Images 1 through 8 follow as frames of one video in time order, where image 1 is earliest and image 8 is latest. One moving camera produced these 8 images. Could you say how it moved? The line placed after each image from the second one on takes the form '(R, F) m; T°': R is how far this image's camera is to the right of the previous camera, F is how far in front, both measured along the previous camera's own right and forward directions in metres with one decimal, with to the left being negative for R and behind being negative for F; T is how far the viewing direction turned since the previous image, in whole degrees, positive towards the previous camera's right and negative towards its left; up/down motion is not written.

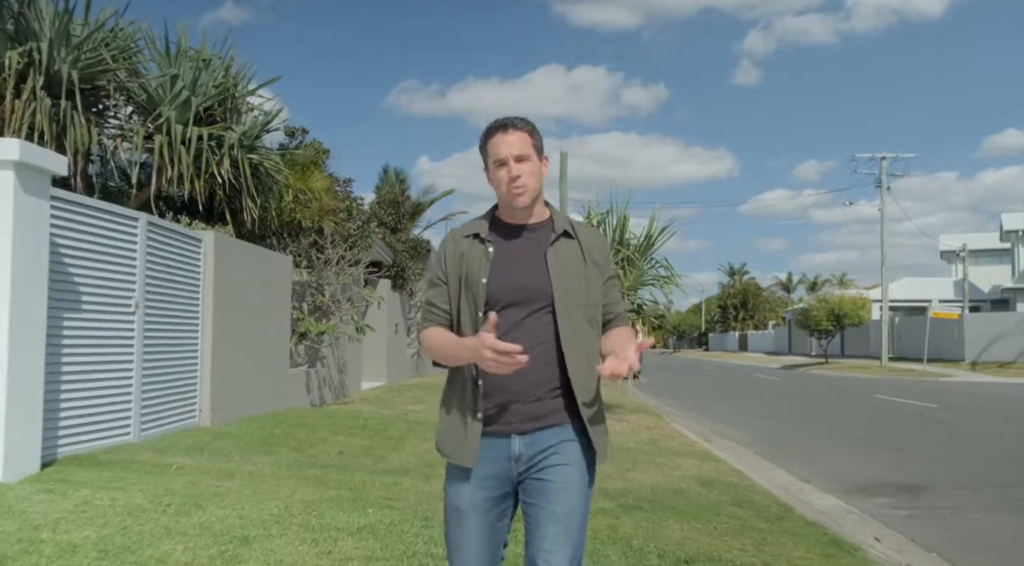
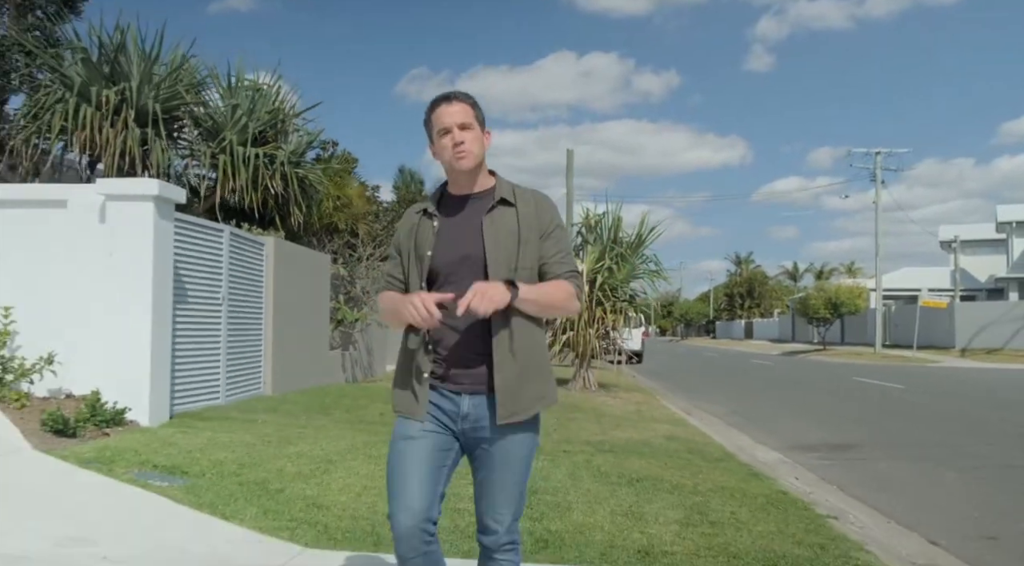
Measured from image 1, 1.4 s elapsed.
(+0.1, -1.7) m; -1°
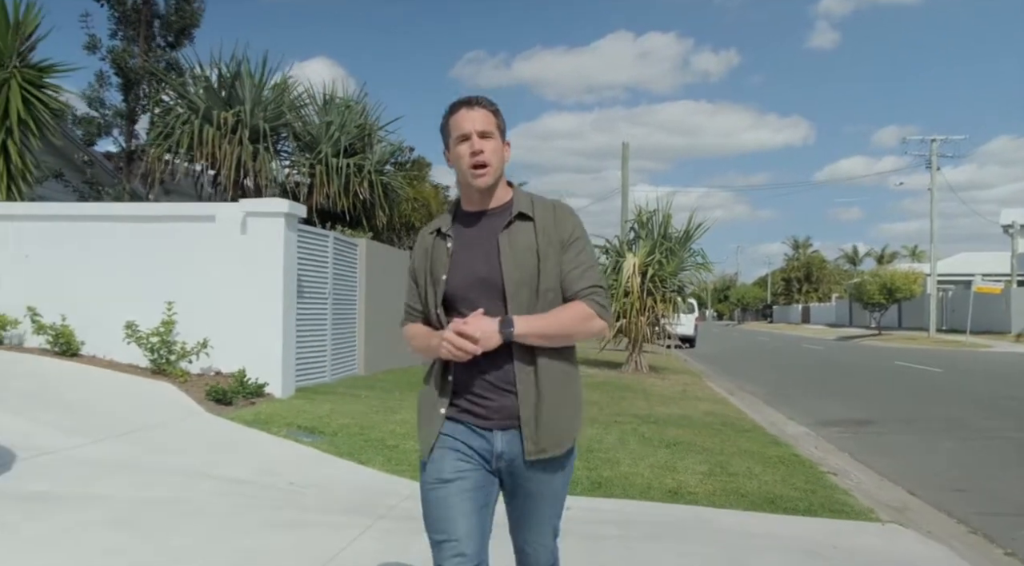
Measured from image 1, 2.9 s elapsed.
(0.0, -1.4) m; -4°
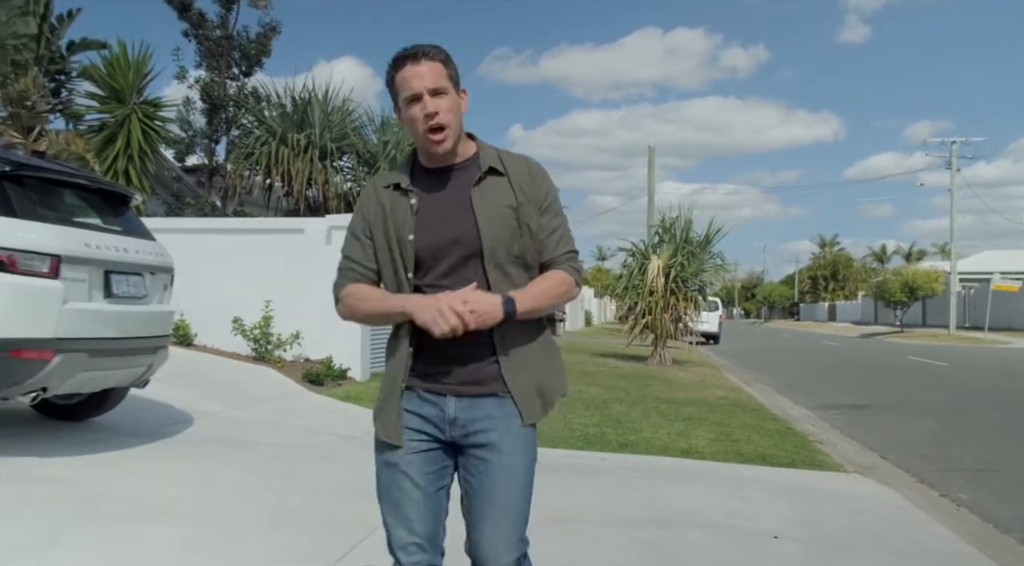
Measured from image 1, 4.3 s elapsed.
(-0.2, -1.5) m; -2°
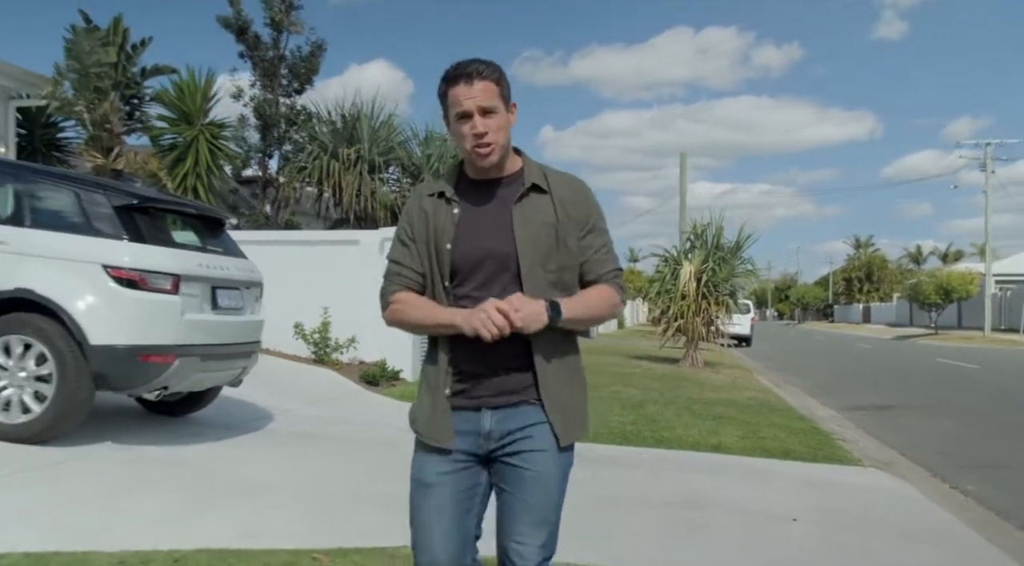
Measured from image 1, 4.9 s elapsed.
(-0.1, -0.7) m; -2°
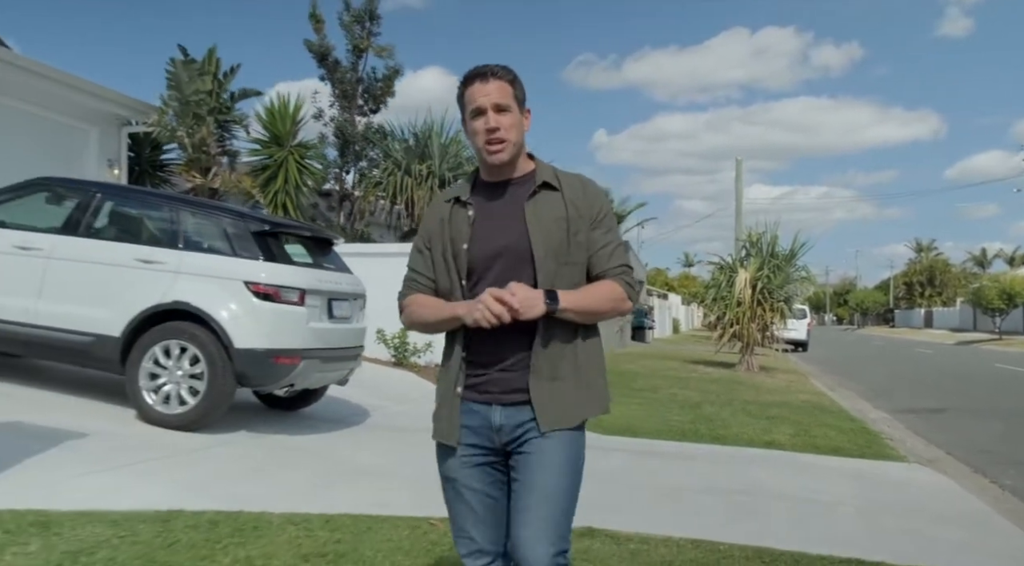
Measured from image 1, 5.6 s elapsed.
(-0.2, -0.8) m; -4°
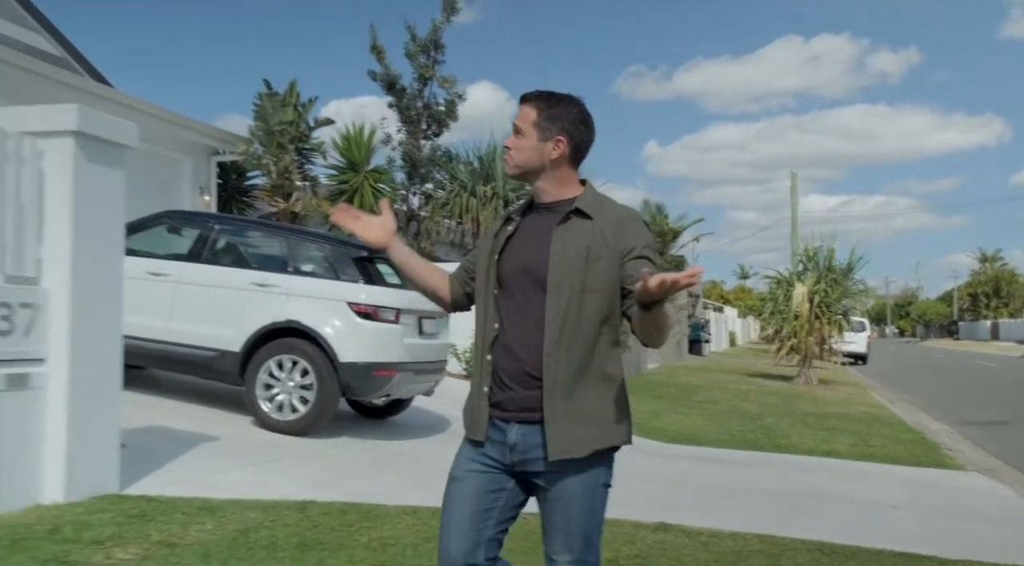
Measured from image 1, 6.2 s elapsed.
(-0.2, -0.7) m; -4°
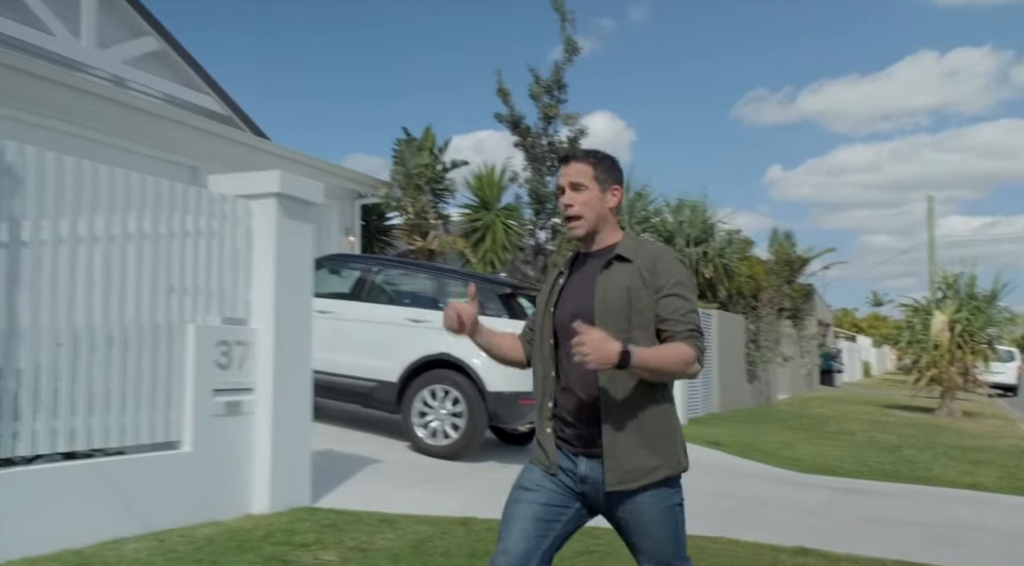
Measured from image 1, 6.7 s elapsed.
(-0.2, -0.7) m; -9°
